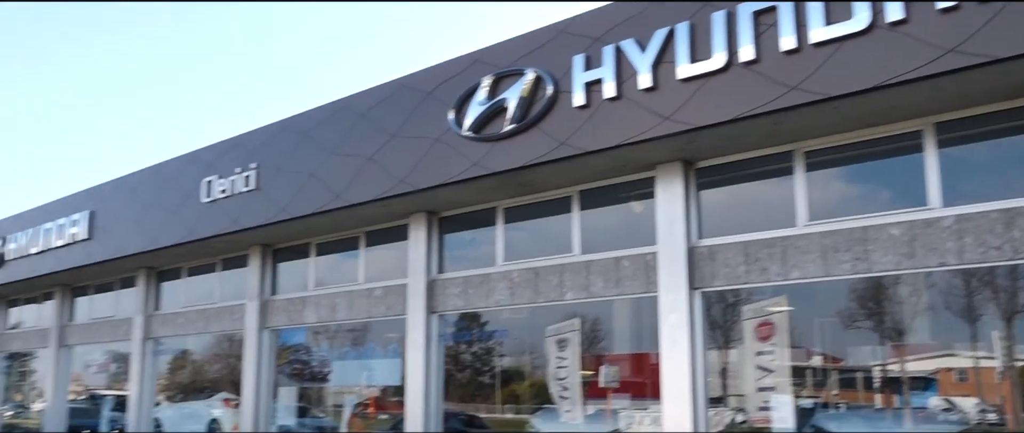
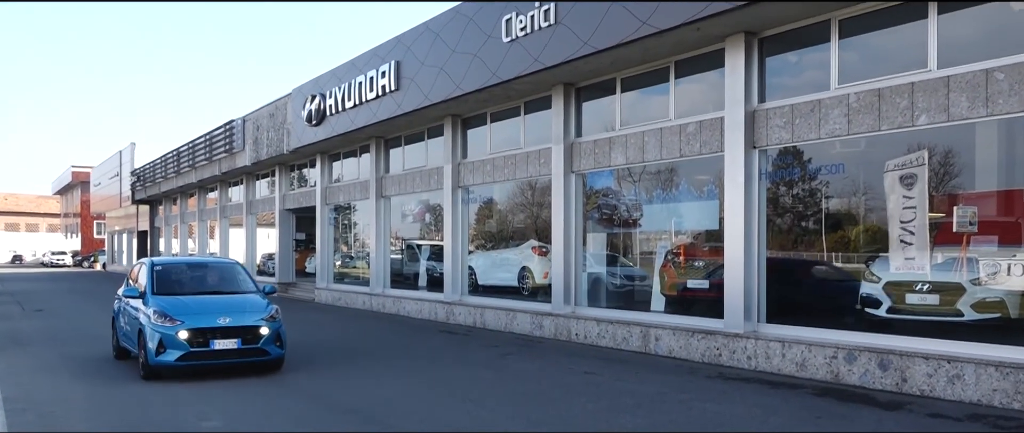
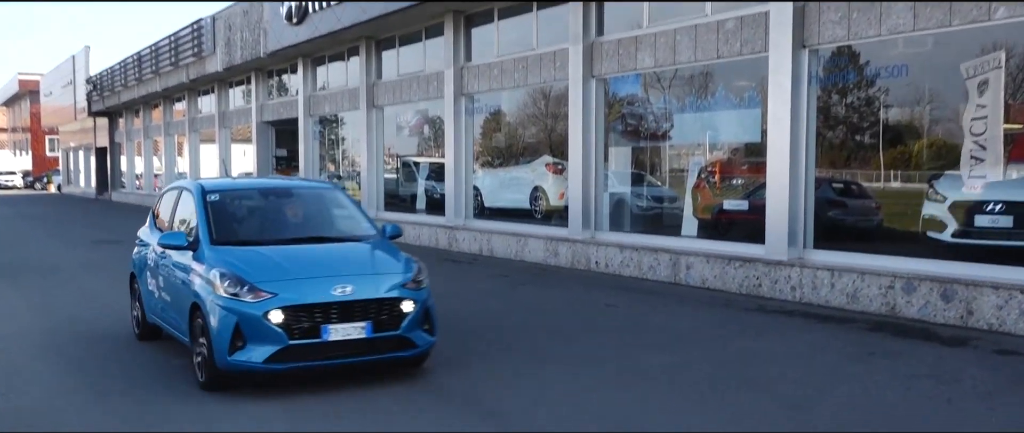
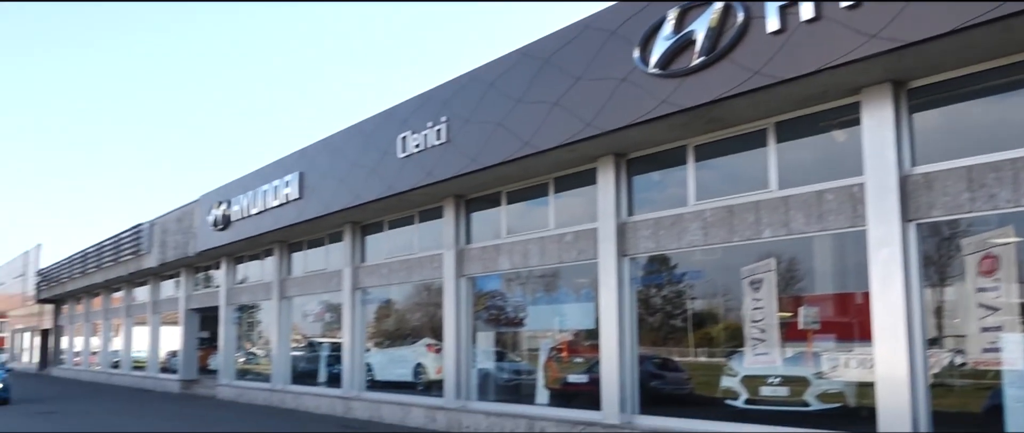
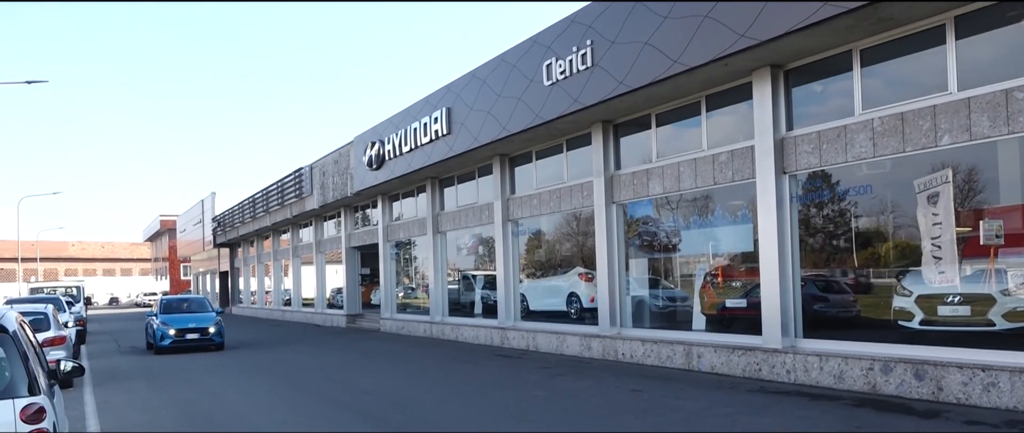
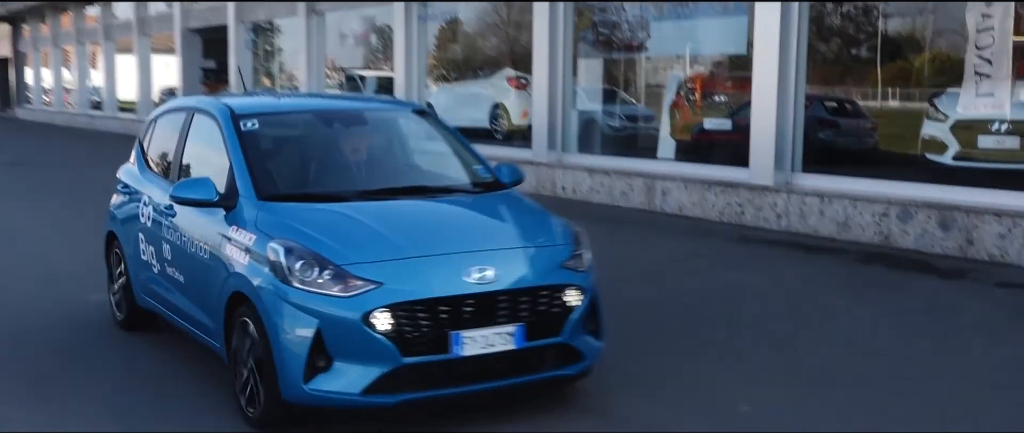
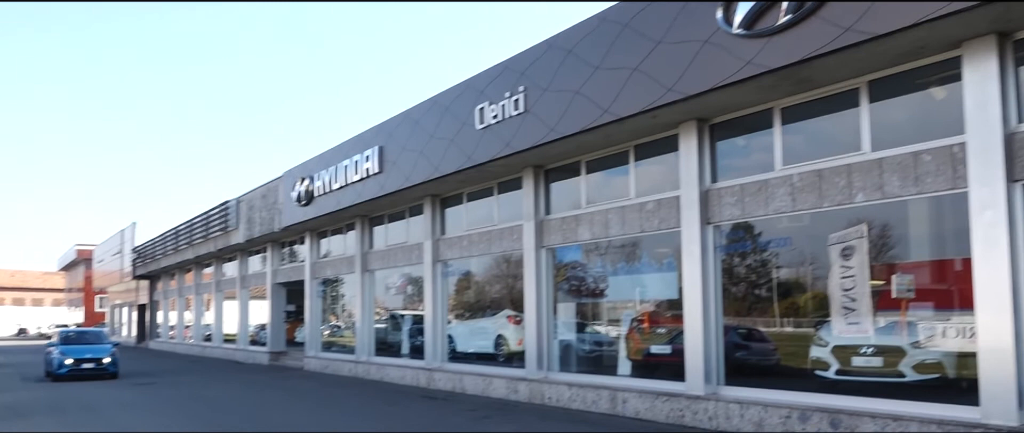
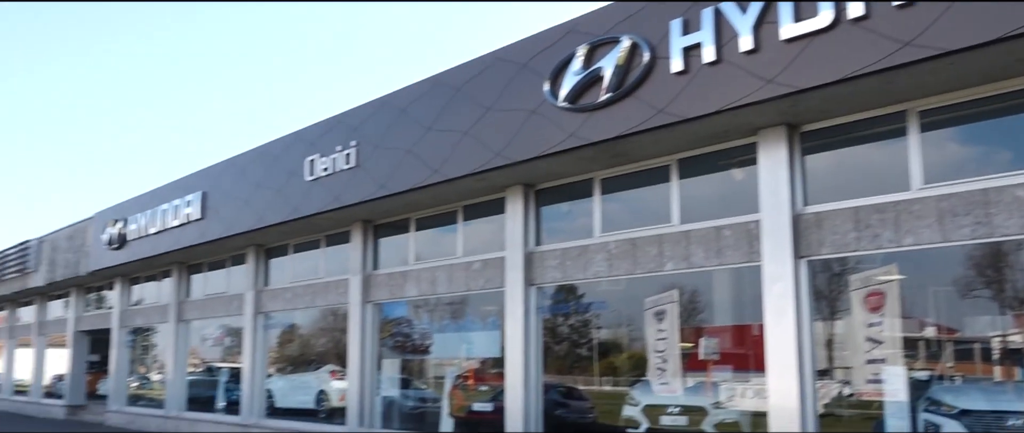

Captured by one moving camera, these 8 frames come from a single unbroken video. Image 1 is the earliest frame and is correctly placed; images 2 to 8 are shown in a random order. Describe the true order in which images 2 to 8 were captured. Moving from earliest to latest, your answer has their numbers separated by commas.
8, 4, 7, 5, 2, 3, 6
